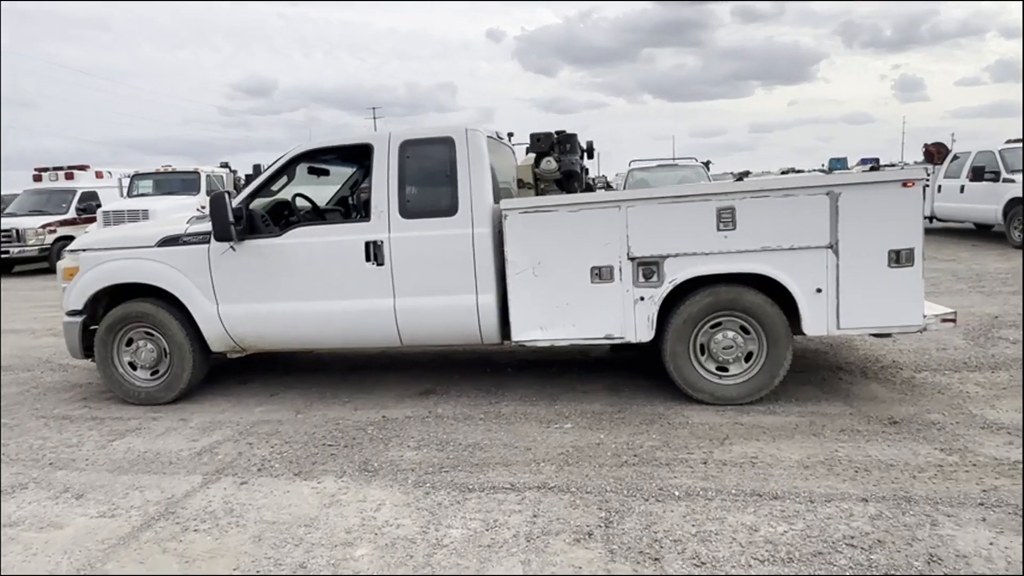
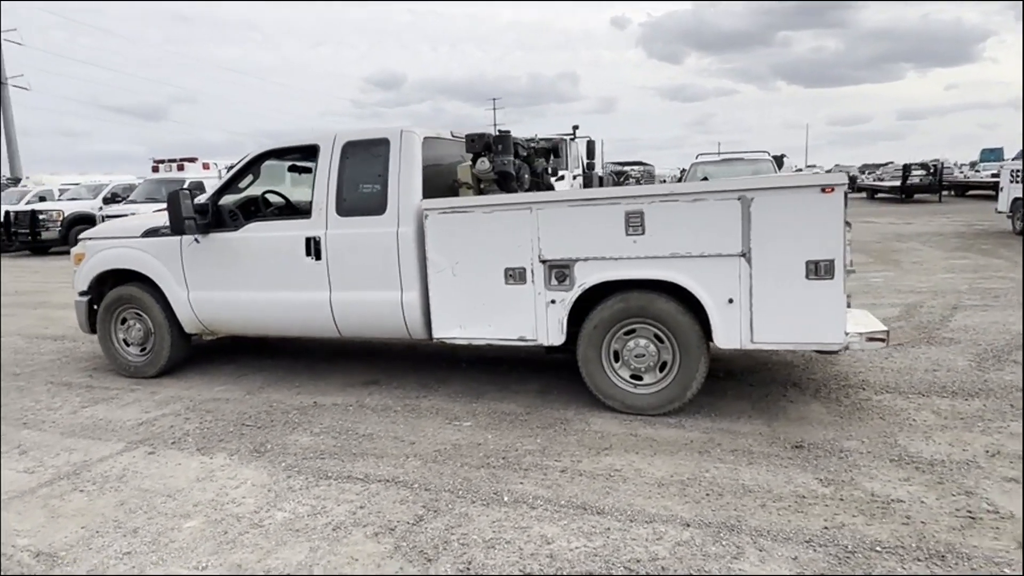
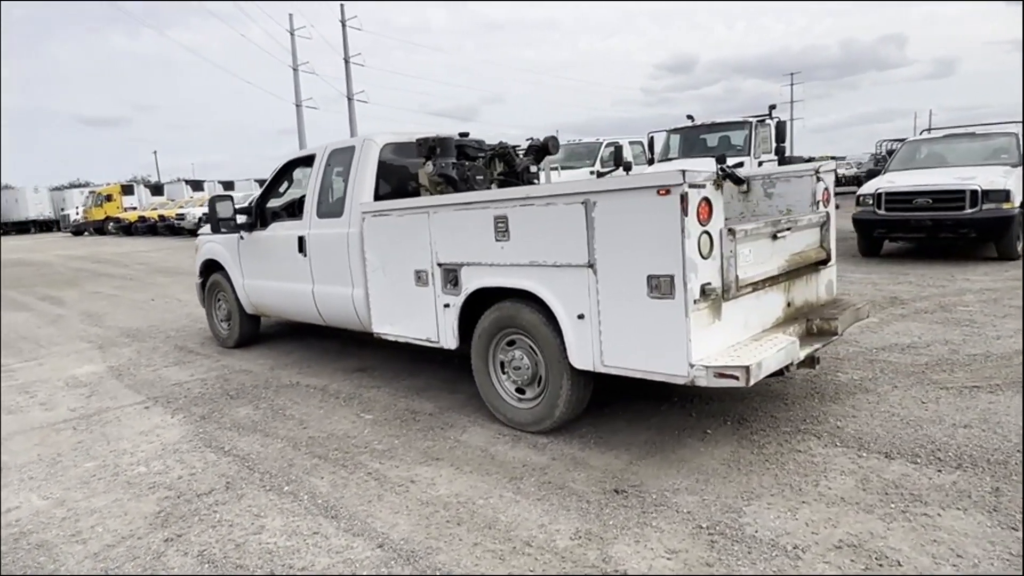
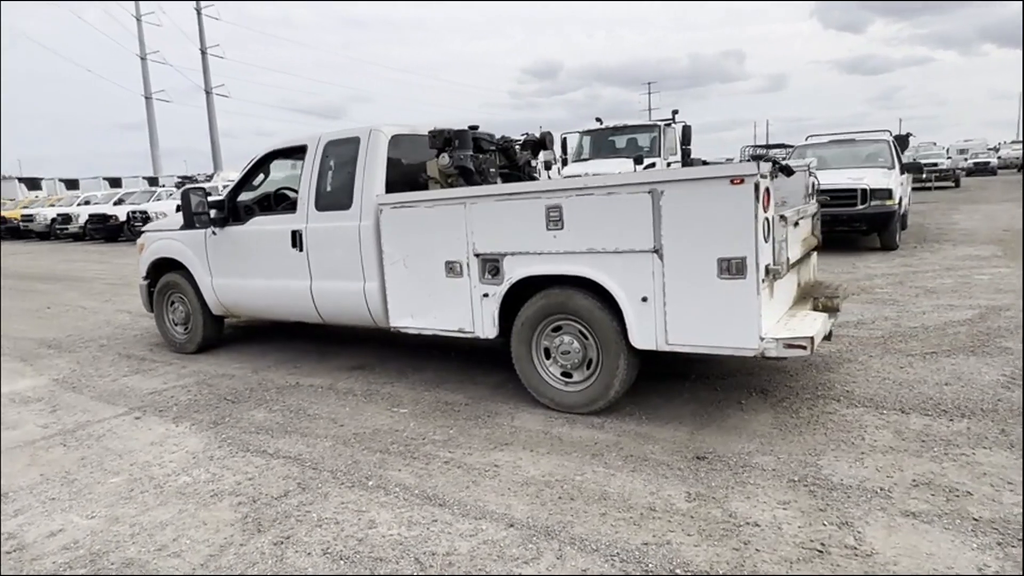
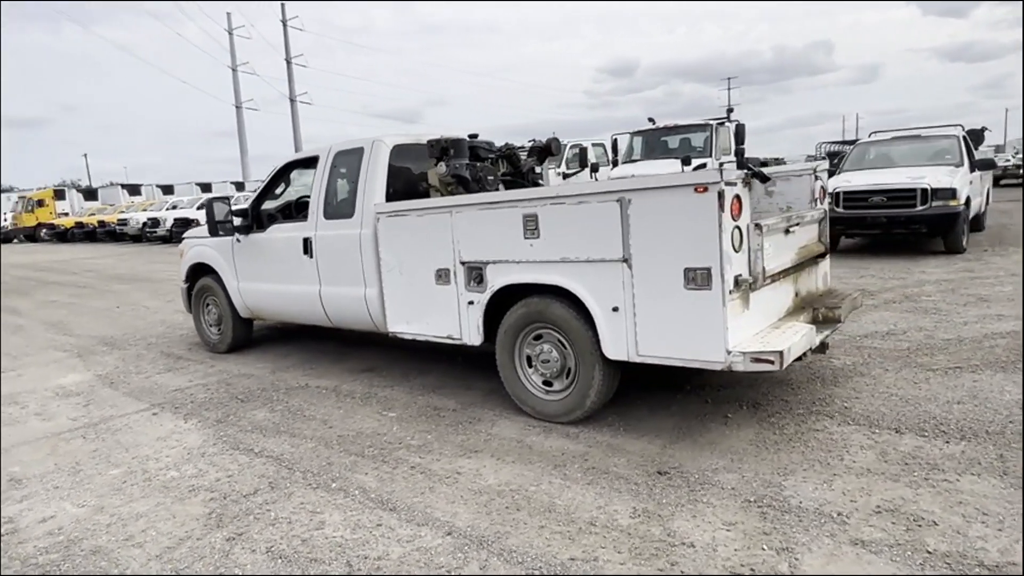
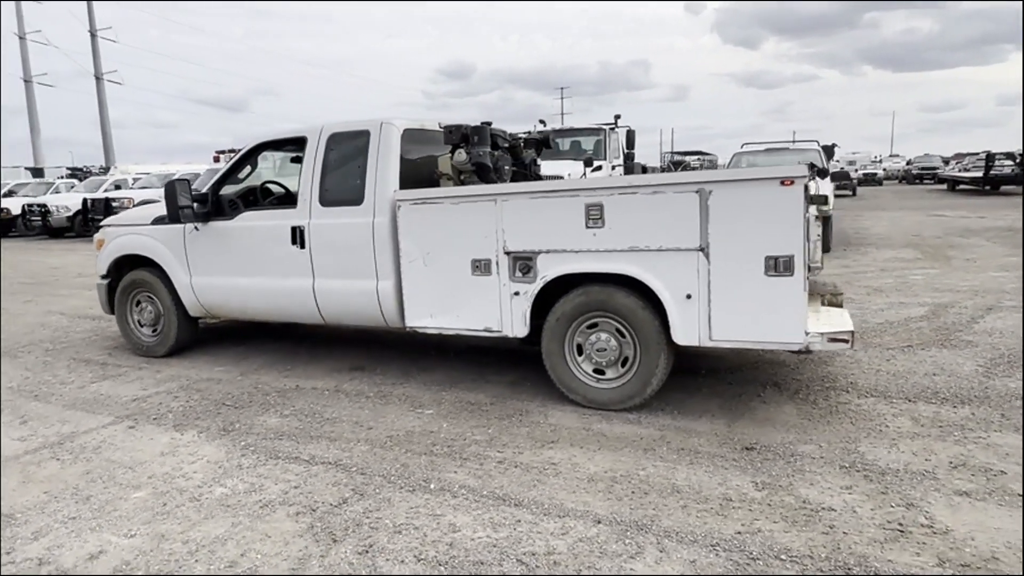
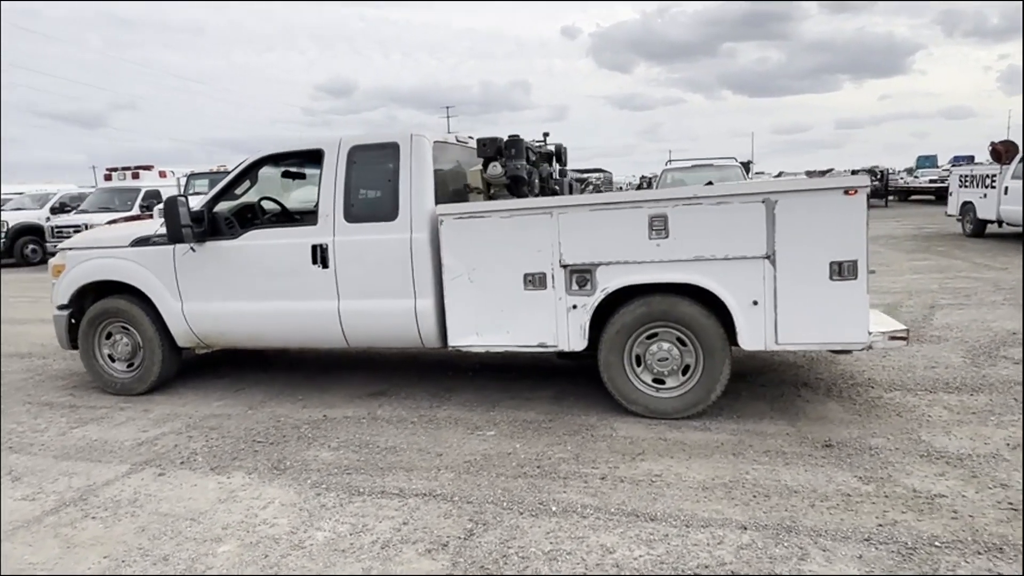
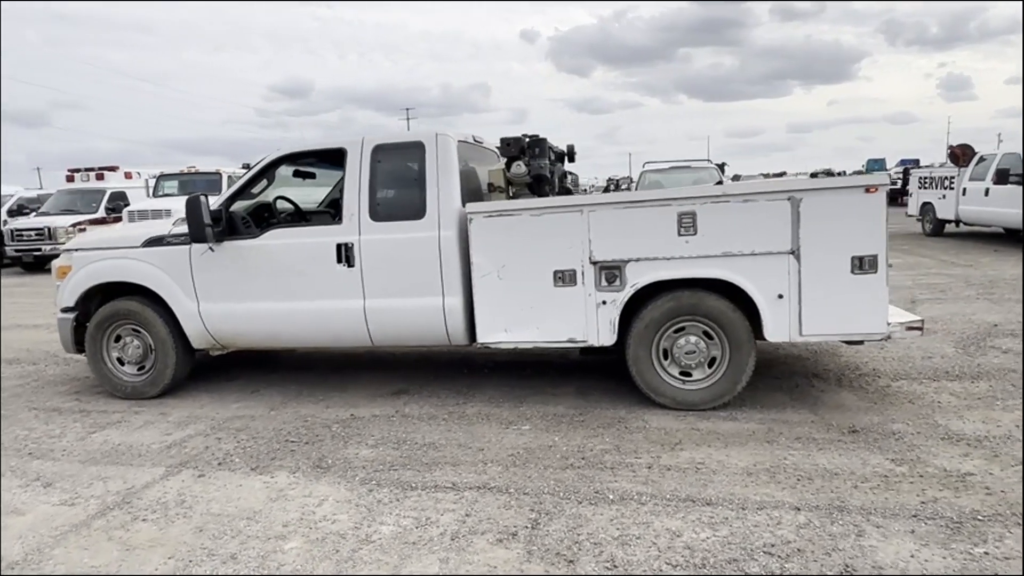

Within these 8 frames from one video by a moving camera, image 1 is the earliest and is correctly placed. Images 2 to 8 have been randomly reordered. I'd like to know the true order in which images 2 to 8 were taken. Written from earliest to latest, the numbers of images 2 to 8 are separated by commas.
8, 7, 2, 6, 4, 5, 3
